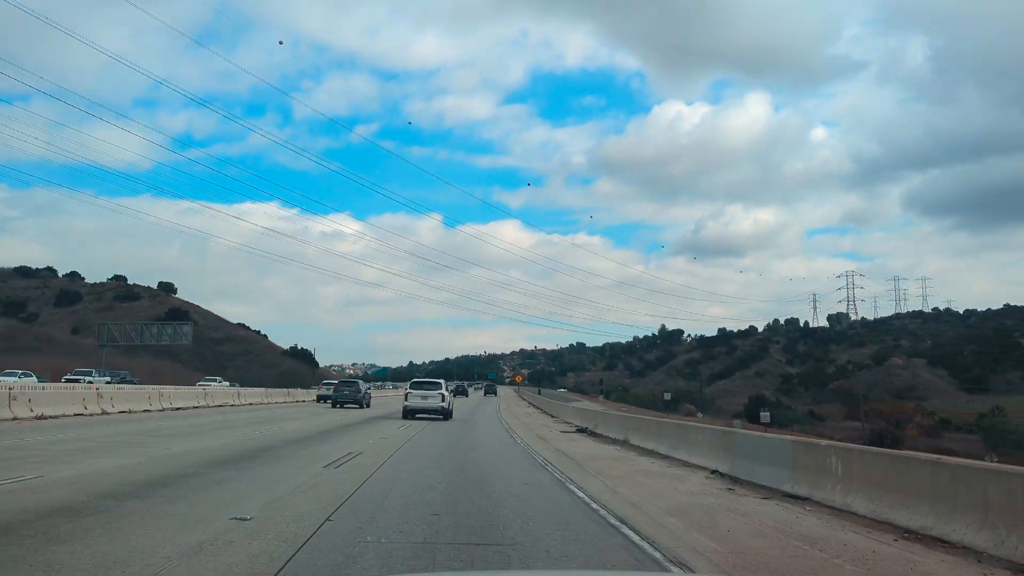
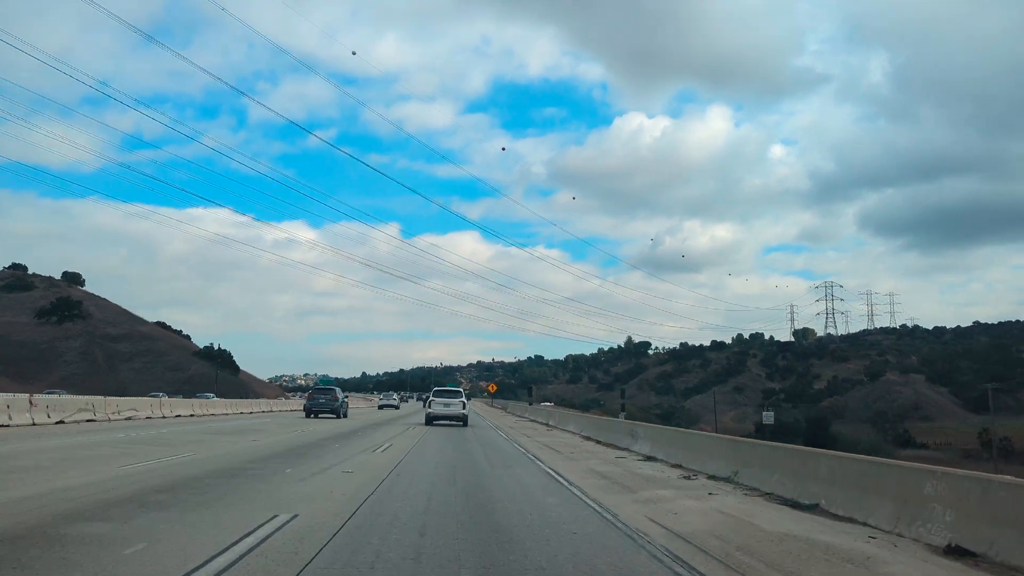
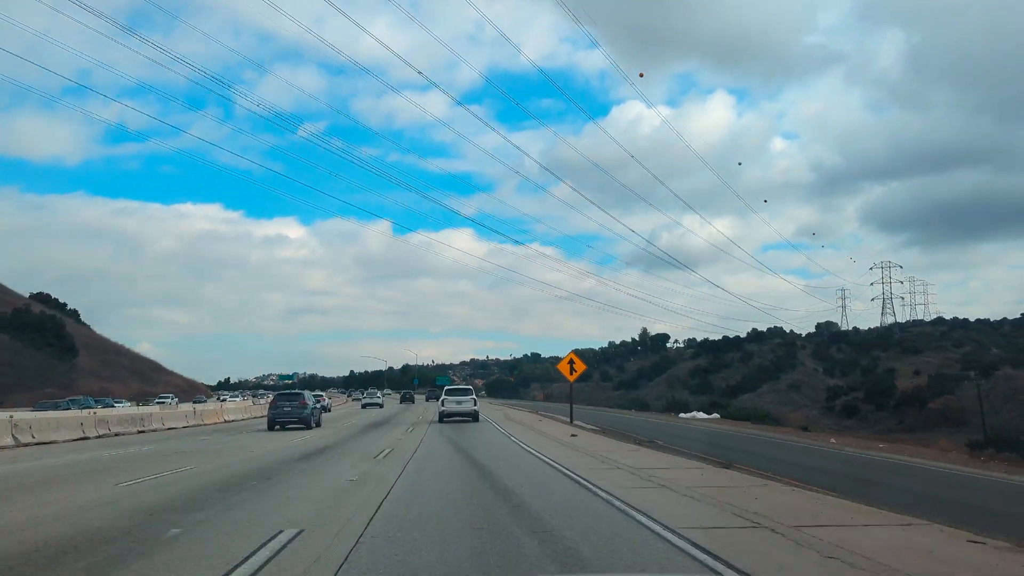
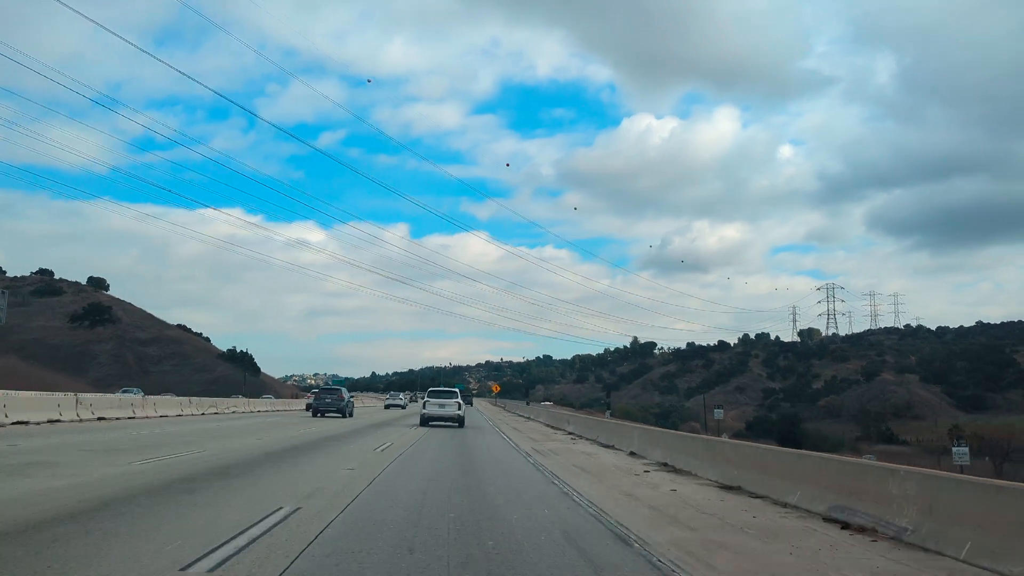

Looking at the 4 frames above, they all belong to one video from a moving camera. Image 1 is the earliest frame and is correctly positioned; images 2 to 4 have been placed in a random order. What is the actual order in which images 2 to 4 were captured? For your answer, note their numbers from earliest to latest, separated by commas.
4, 2, 3
